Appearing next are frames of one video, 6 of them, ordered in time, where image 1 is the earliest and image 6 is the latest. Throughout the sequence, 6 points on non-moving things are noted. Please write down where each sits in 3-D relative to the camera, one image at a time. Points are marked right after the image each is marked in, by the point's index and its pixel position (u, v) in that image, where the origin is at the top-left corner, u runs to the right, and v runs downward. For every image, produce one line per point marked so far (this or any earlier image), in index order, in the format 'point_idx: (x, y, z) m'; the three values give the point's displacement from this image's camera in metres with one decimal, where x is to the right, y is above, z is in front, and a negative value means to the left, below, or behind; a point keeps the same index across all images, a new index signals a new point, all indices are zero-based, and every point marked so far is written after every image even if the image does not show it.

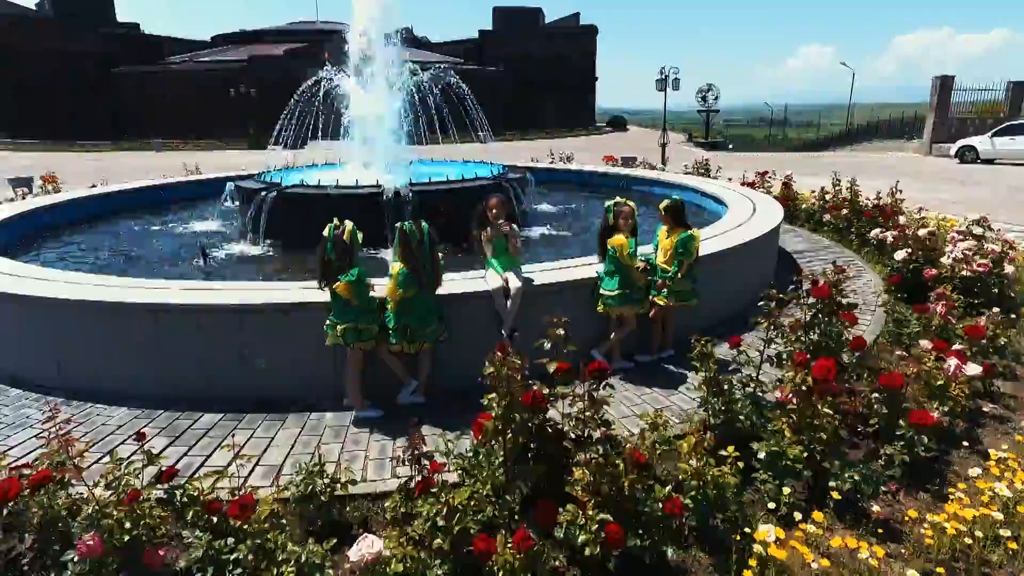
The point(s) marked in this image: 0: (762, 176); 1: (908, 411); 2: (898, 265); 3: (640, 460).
0: (+4.6, +2.1, +11.6) m
1: (+2.2, -0.7, +3.6) m
2: (+4.0, +0.2, +6.5) m
3: (+0.6, -0.8, +2.9) m
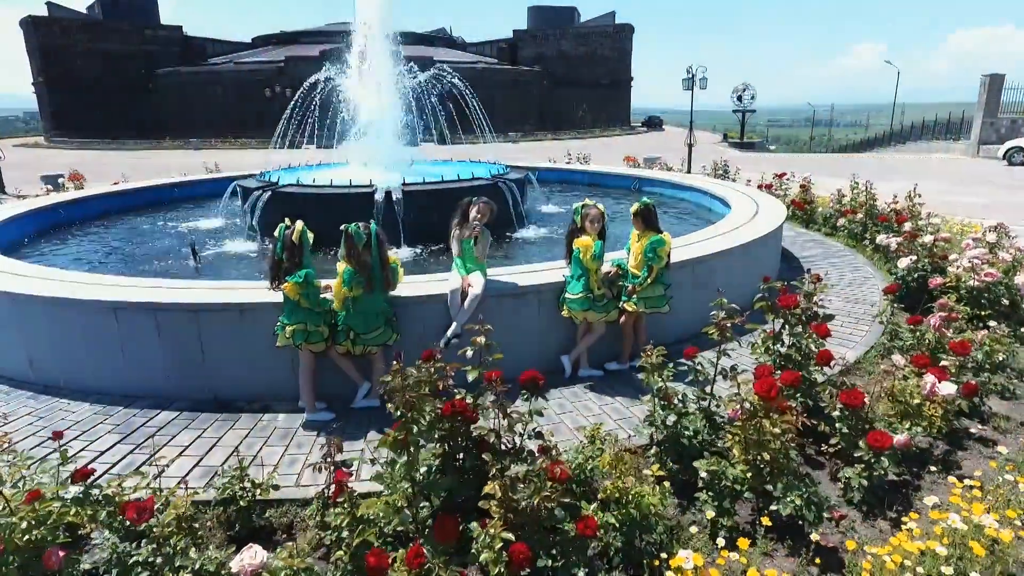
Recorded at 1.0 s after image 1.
0: (+4.8, +2.0, +11.2) m
1: (+1.9, -0.8, +3.3) m
2: (+3.8, +0.1, +6.2) m
3: (+0.2, -0.8, +2.8) m
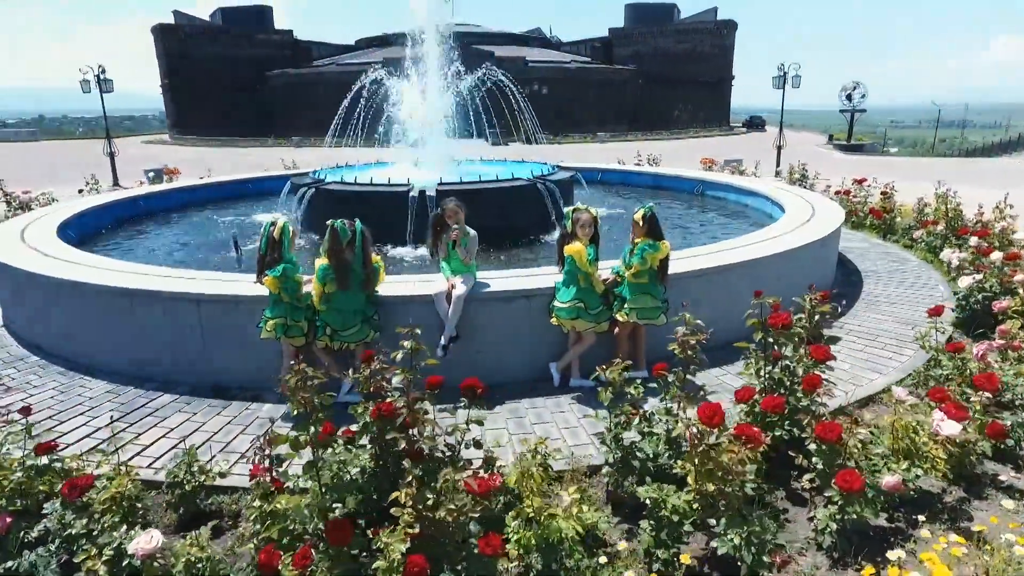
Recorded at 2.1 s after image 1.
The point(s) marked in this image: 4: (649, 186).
0: (+5.7, +1.7, +10.3) m
1: (+1.6, -0.9, +3.0) m
2: (+4.0, 0.0, +5.5) m
3: (-0.2, -0.8, +2.7) m
4: (+2.5, +1.8, +11.4) m
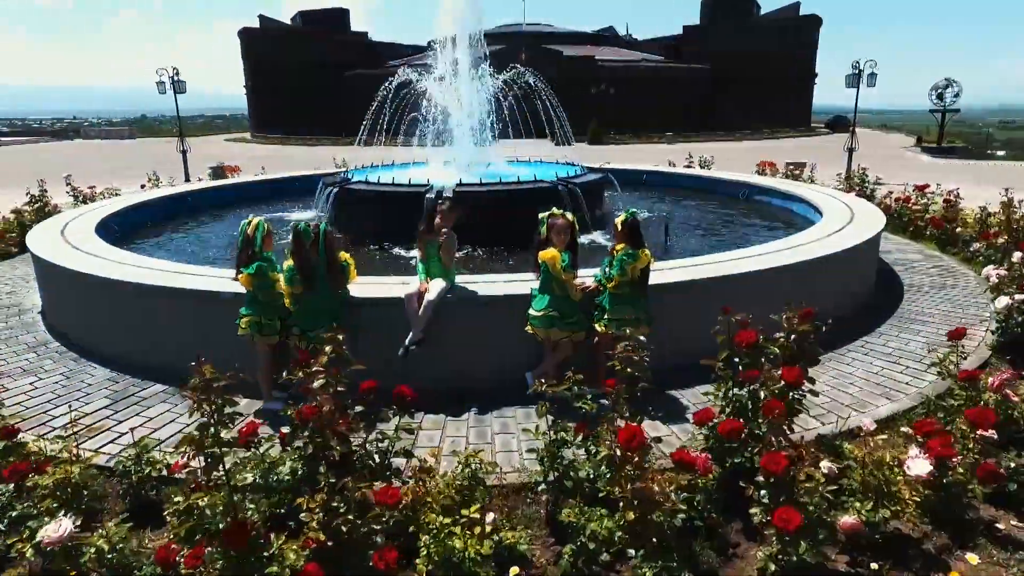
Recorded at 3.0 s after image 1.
0: (+6.2, +1.5, +9.6) m
1: (+1.2, -1.0, +2.7) m
2: (+3.9, -0.2, +5.0) m
3: (-0.6, -0.9, +2.6) m
4: (+3.1, +1.7, +11.0) m
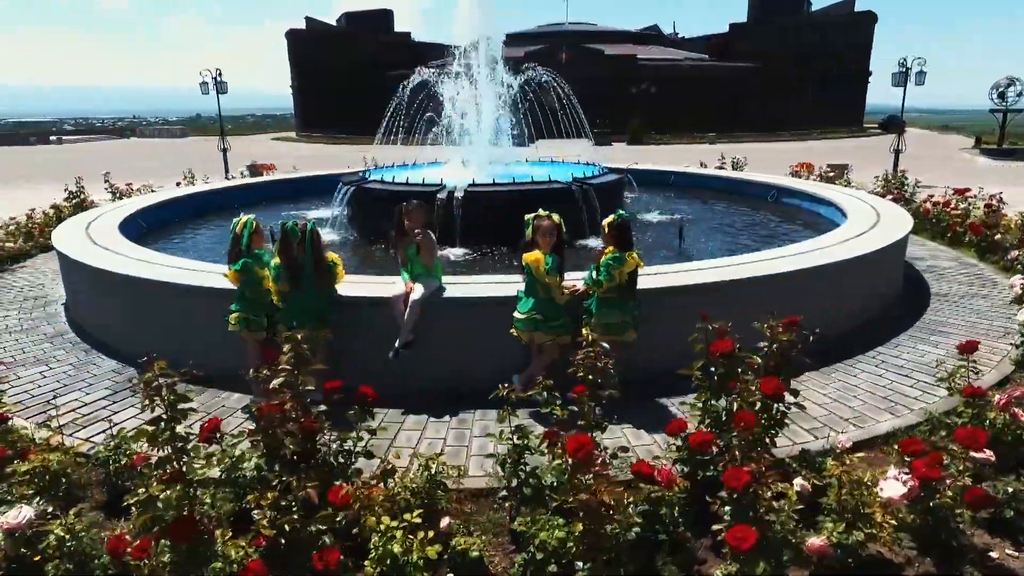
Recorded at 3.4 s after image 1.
0: (+6.5, +1.3, +9.1) m
1: (+1.0, -1.0, +2.6) m
2: (+3.8, -0.3, +4.7) m
3: (-0.8, -0.9, +2.6) m
4: (+3.5, +1.6, +10.7) m
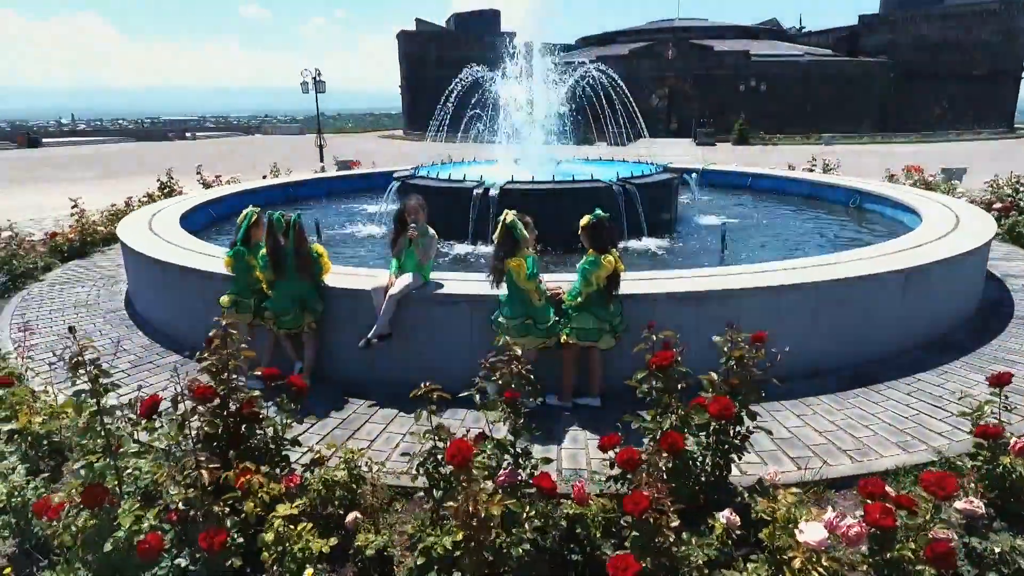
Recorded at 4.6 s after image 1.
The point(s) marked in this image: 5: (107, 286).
0: (+7.1, +1.0, +7.9) m
1: (+0.5, -1.0, +2.4) m
2: (+3.7, -0.5, +3.9) m
3: (-1.2, -0.8, +2.7) m
4: (+4.5, +1.5, +9.9) m
5: (-4.5, 0.0, +7.0) m
